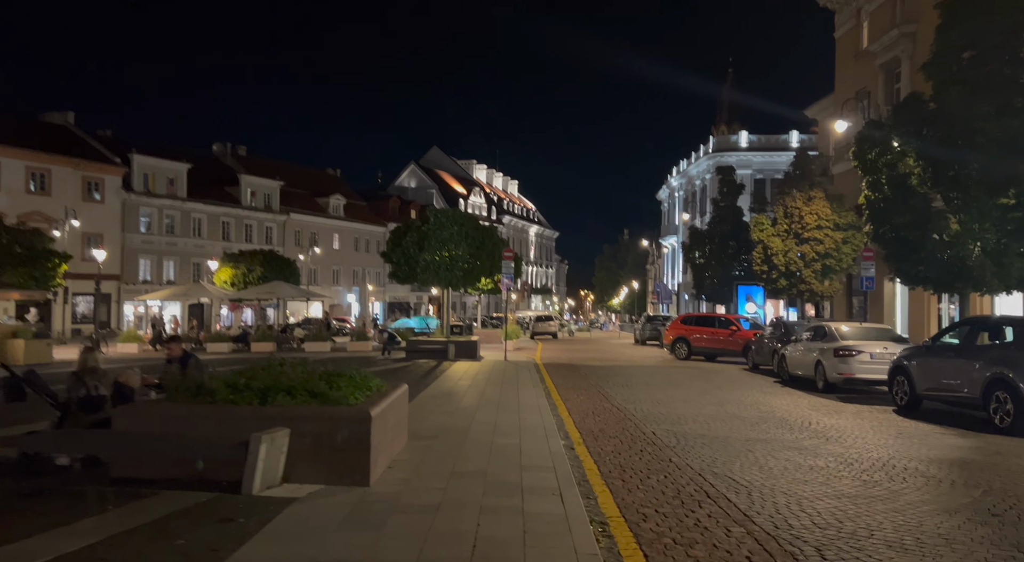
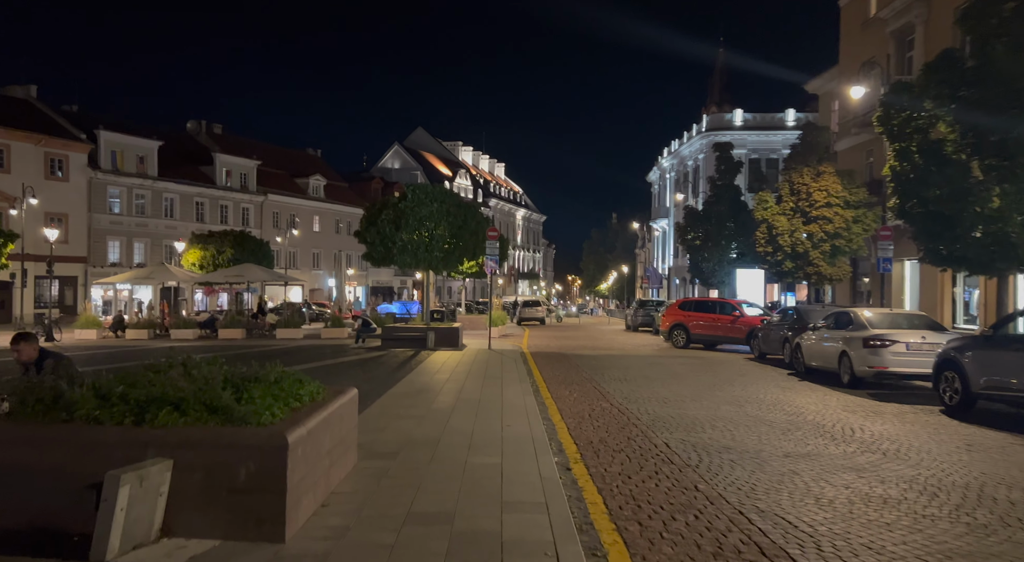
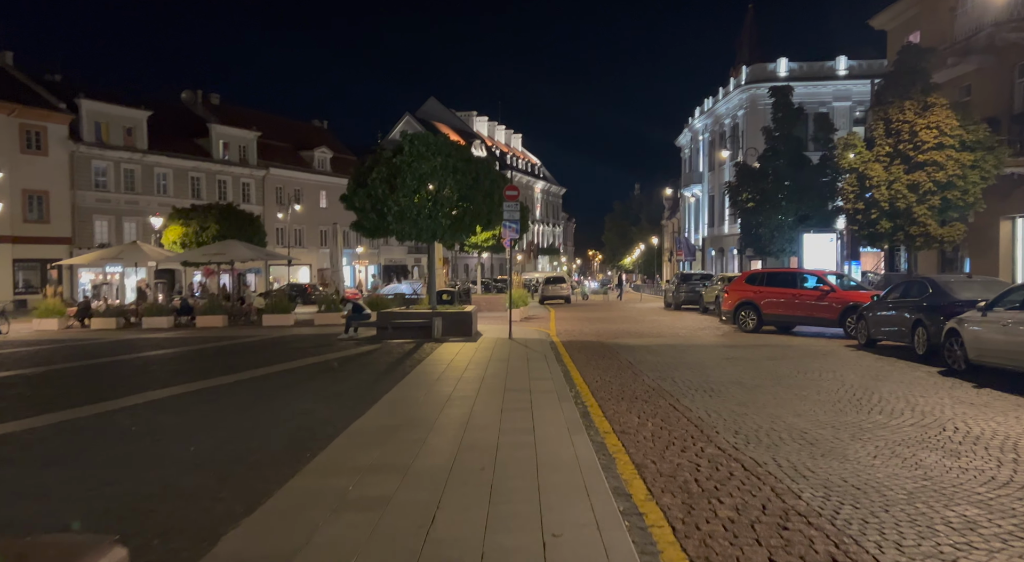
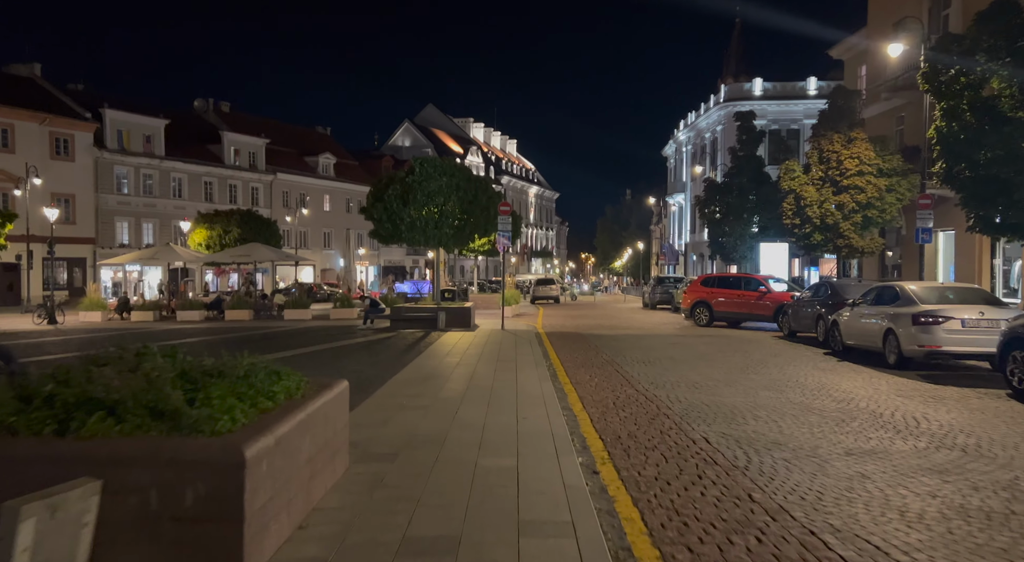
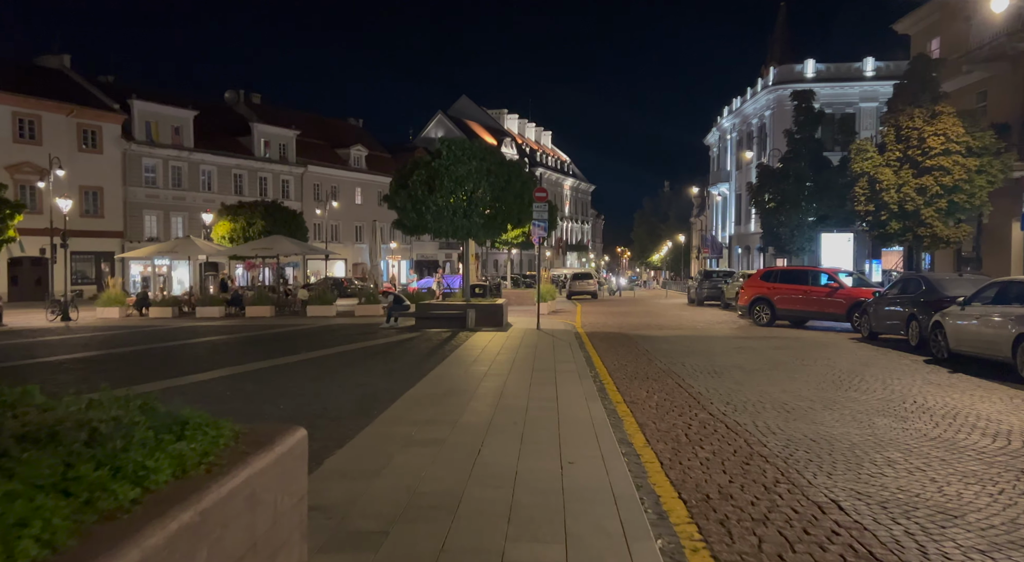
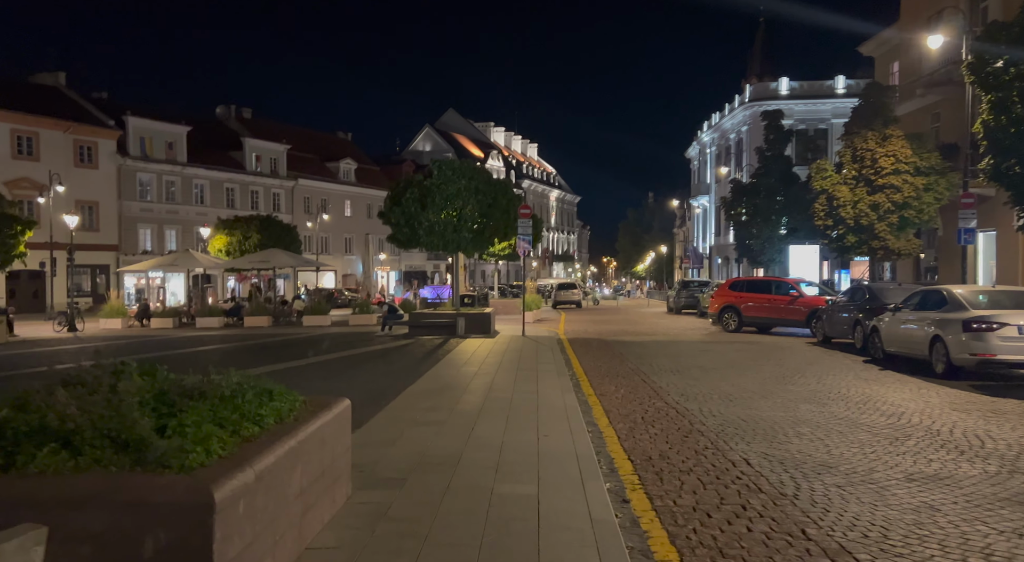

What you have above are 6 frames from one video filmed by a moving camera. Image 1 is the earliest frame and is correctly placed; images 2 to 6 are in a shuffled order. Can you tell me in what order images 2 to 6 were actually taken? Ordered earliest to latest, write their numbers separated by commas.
2, 4, 6, 5, 3
